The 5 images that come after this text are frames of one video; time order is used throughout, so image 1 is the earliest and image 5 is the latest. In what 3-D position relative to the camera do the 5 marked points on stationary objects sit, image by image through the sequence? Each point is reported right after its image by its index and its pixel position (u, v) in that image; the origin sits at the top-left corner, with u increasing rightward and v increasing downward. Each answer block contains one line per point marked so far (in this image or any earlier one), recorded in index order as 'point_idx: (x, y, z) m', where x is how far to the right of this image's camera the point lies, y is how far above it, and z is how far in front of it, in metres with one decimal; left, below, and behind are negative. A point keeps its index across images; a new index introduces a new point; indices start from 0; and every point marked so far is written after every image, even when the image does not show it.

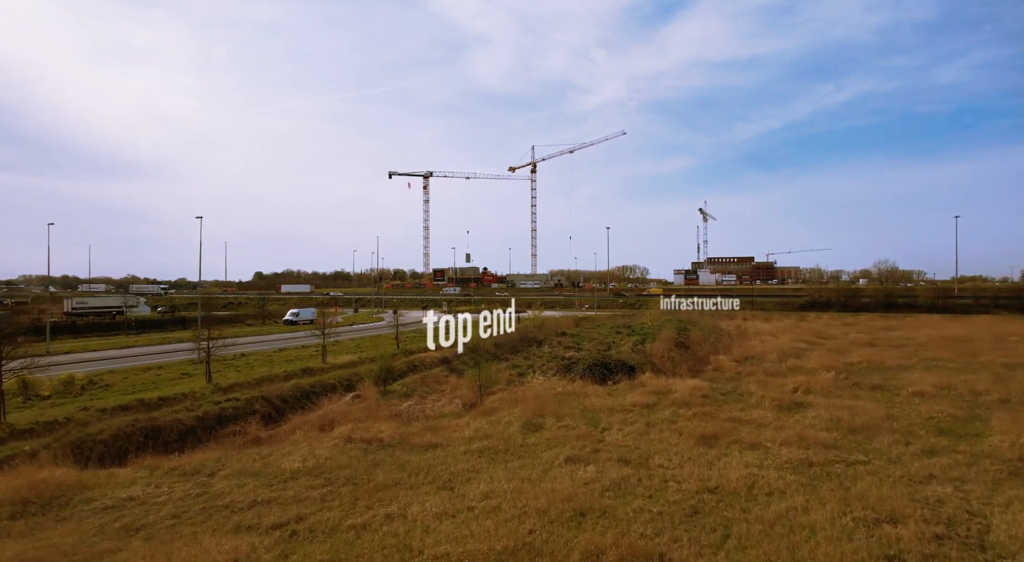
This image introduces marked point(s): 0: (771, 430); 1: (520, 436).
0: (+7.6, -4.4, +18.0) m
1: (+0.3, -4.5, +17.7) m
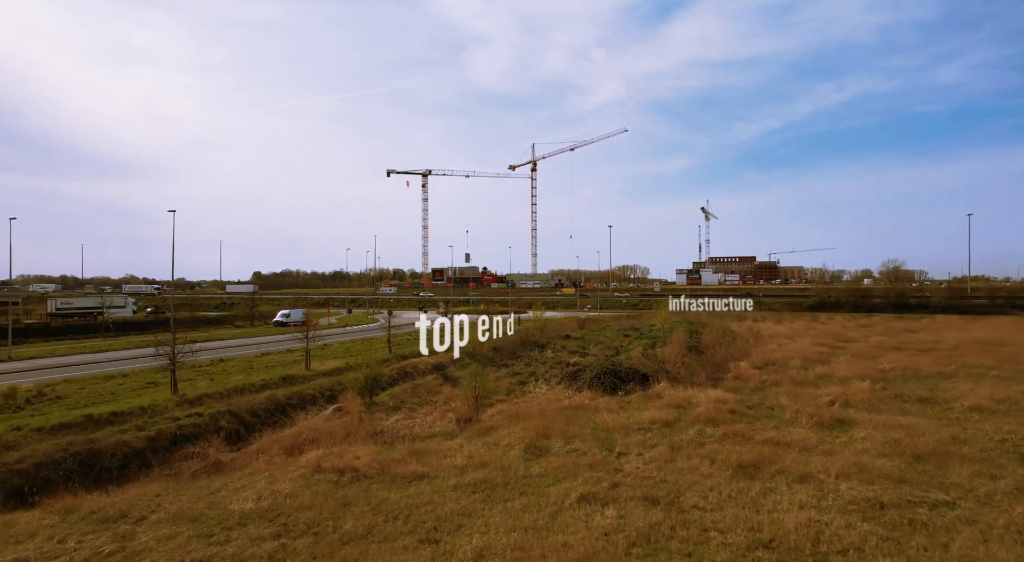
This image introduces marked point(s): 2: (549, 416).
0: (+7.6, -4.3, +15.2) m
1: (+0.3, -4.5, +14.9) m
2: (+1.2, -4.4, +19.9) m
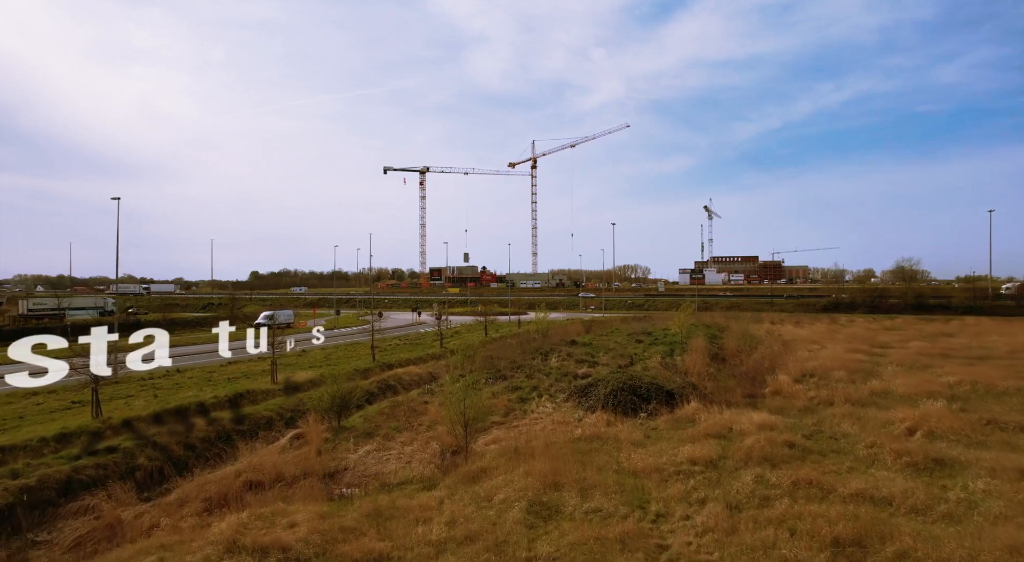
0: (+7.6, -4.3, +10.8) m
1: (+0.2, -4.4, +10.5) m
2: (+1.2, -4.3, +15.5) m
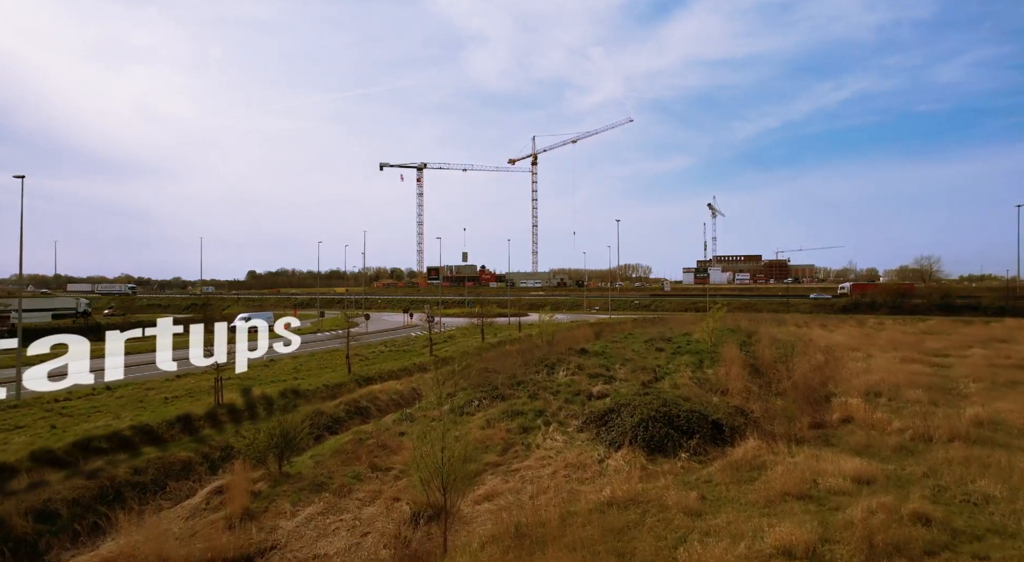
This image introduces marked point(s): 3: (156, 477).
0: (+7.6, -4.2, +5.5) m
1: (+0.2, -4.4, +5.3) m
2: (+1.2, -4.3, +10.2) m
3: (-8.3, -4.6, +14.4) m
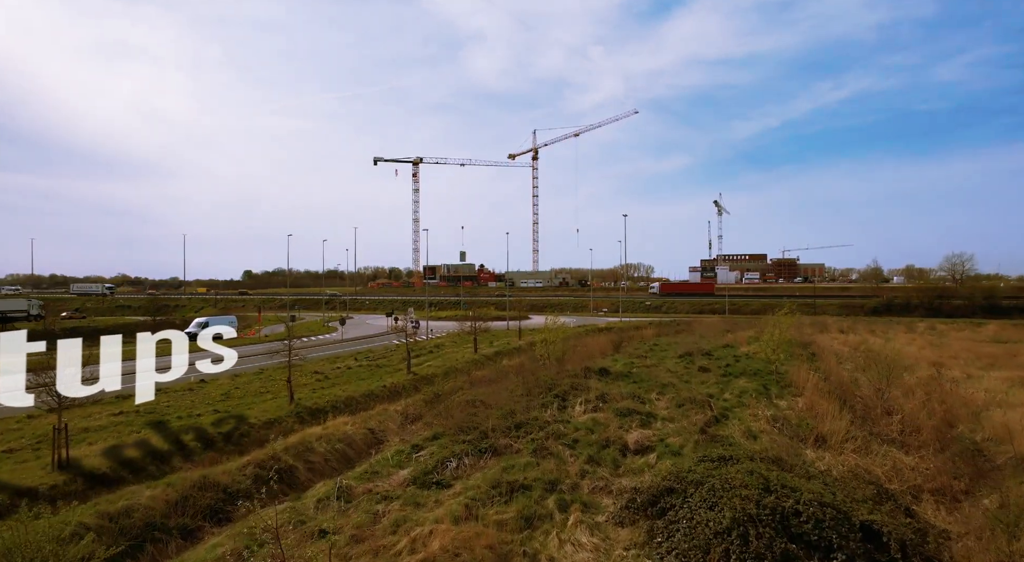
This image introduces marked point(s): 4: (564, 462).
0: (+7.5, -4.1, -2.2) m
1: (+0.1, -4.3, -2.5) m
2: (+1.1, -4.2, +2.5) m
3: (-8.4, -4.5, +6.6) m
4: (+1.2, -4.3, +14.7) m
